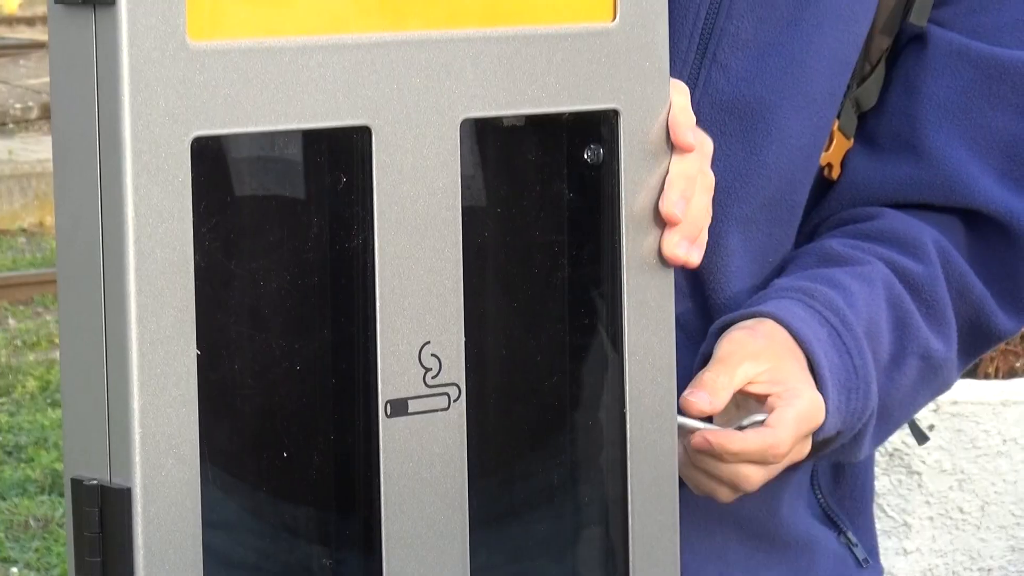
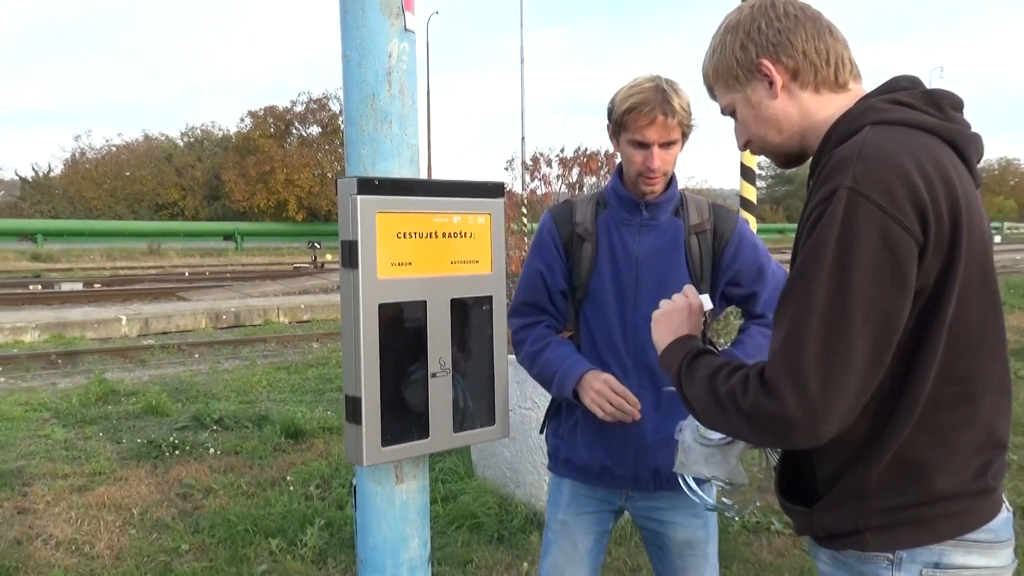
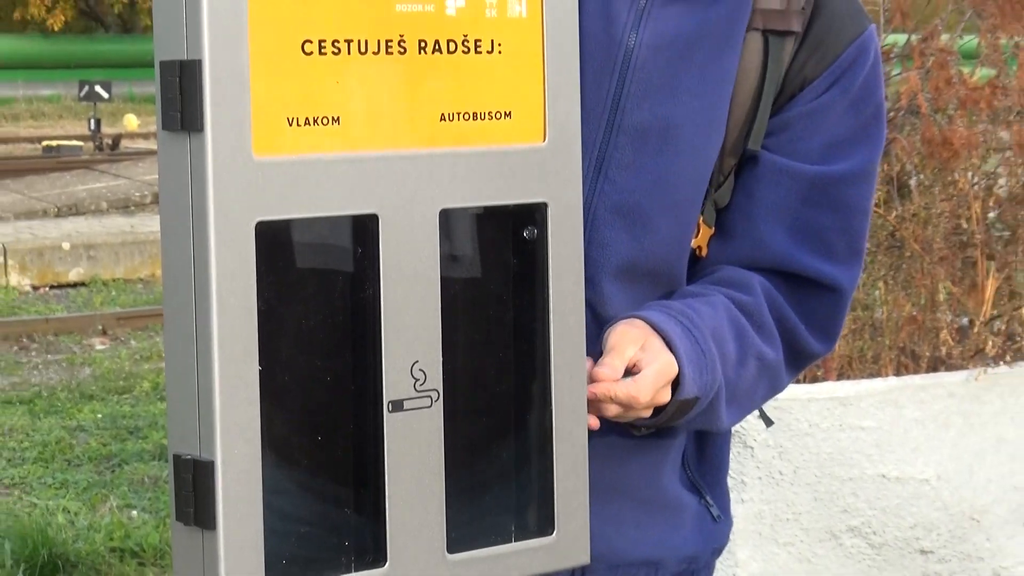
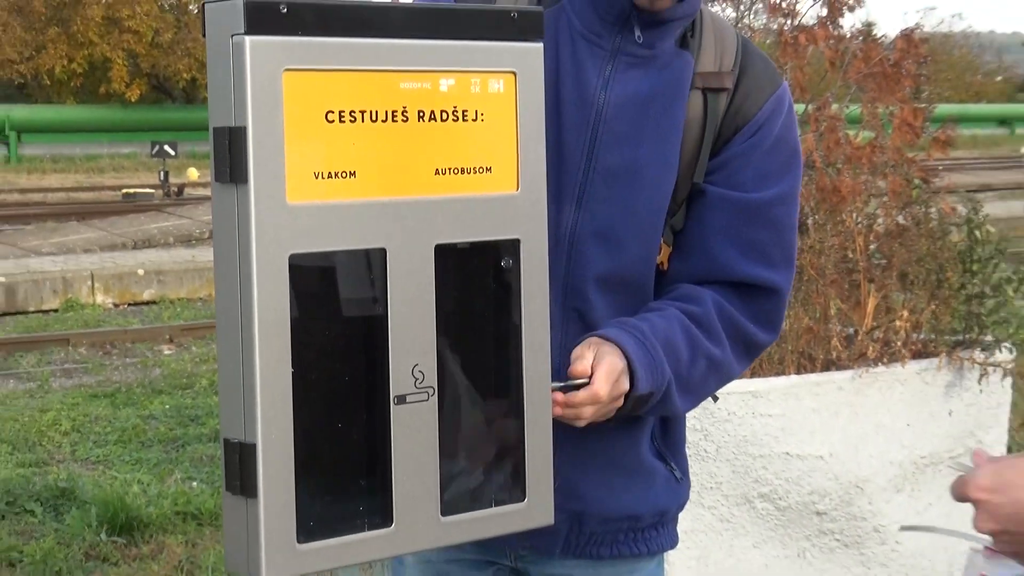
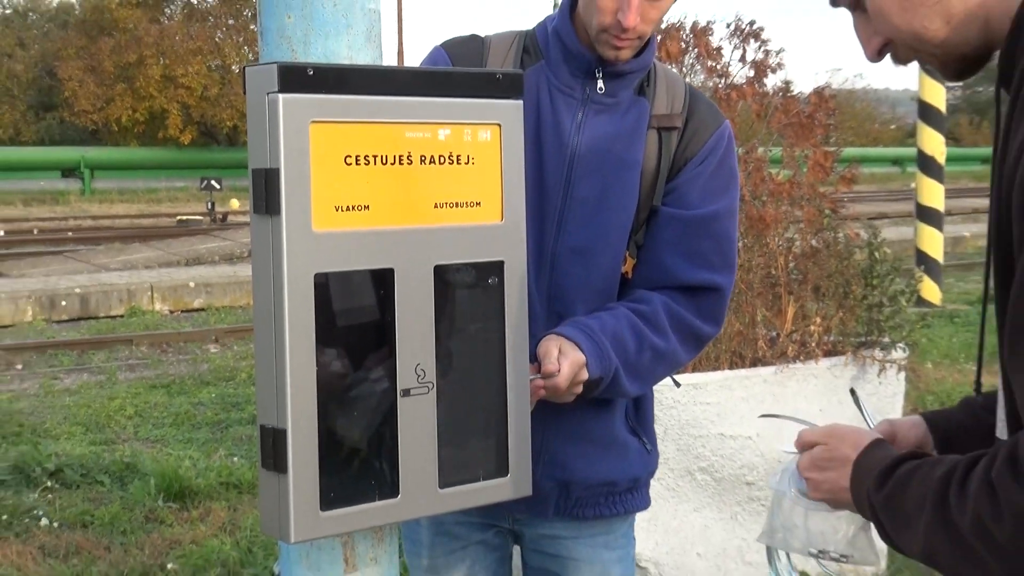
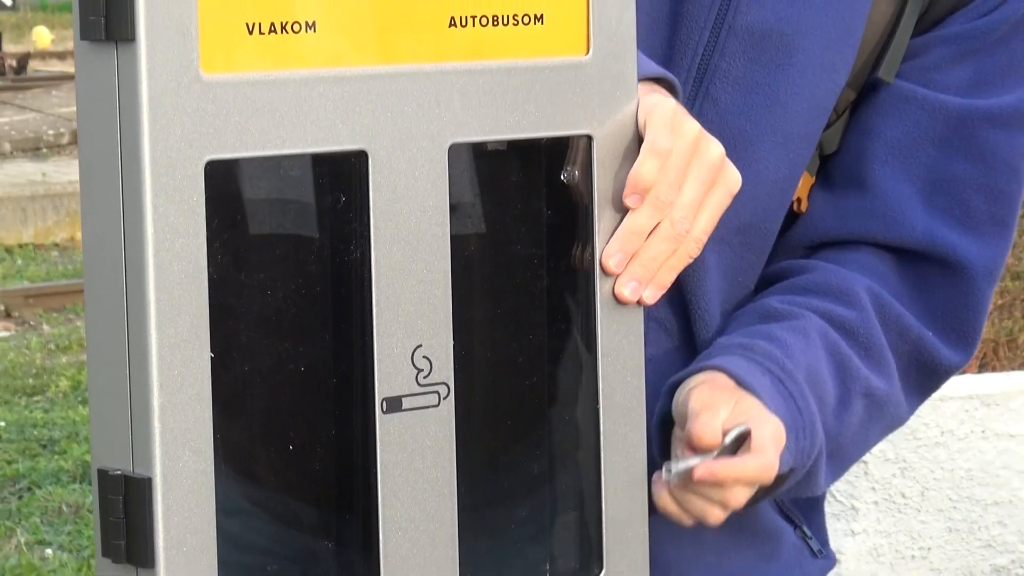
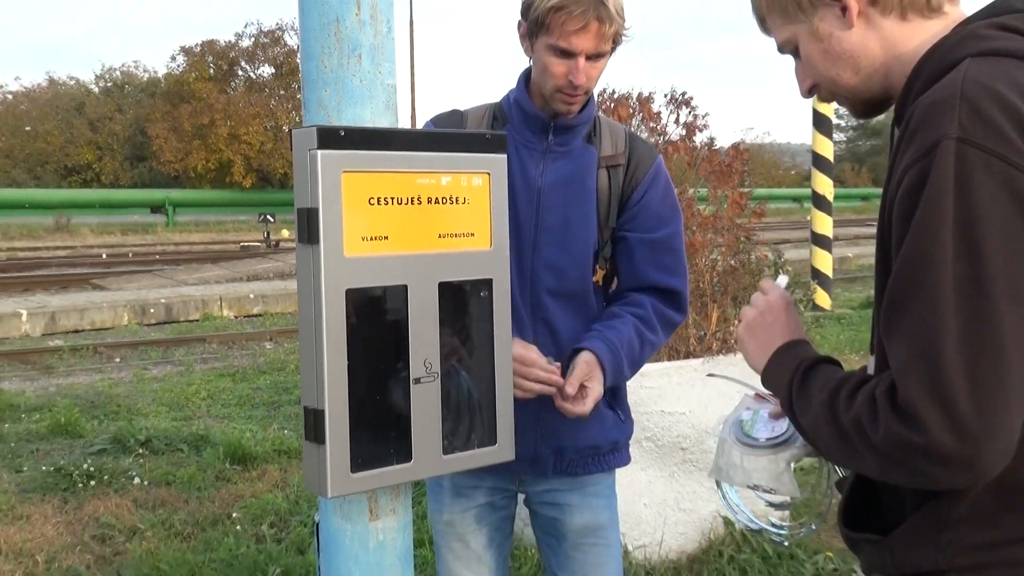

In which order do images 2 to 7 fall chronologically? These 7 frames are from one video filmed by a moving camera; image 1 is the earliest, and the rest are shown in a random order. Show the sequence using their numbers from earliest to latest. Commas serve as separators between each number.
6, 3, 4, 5, 7, 2
